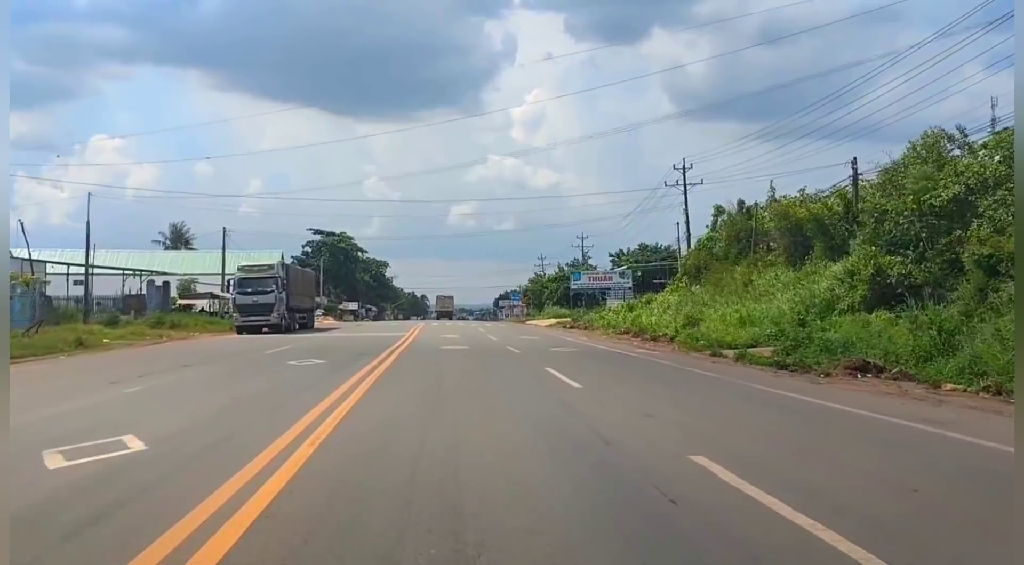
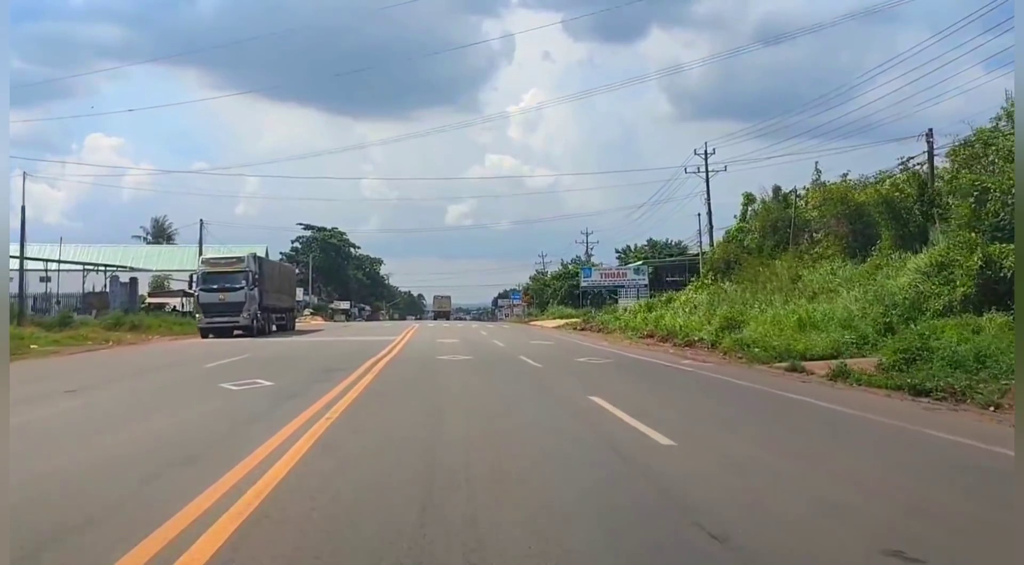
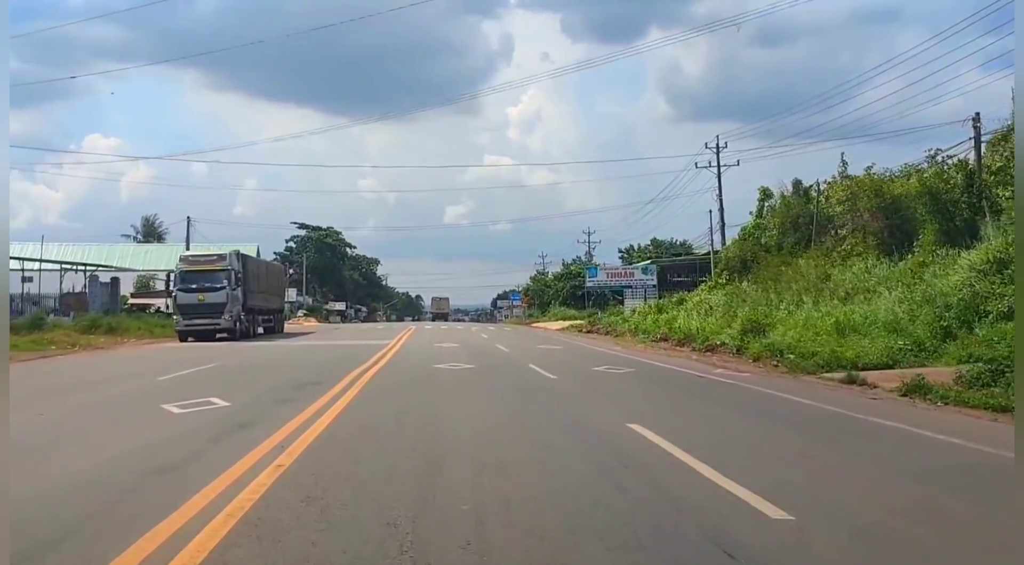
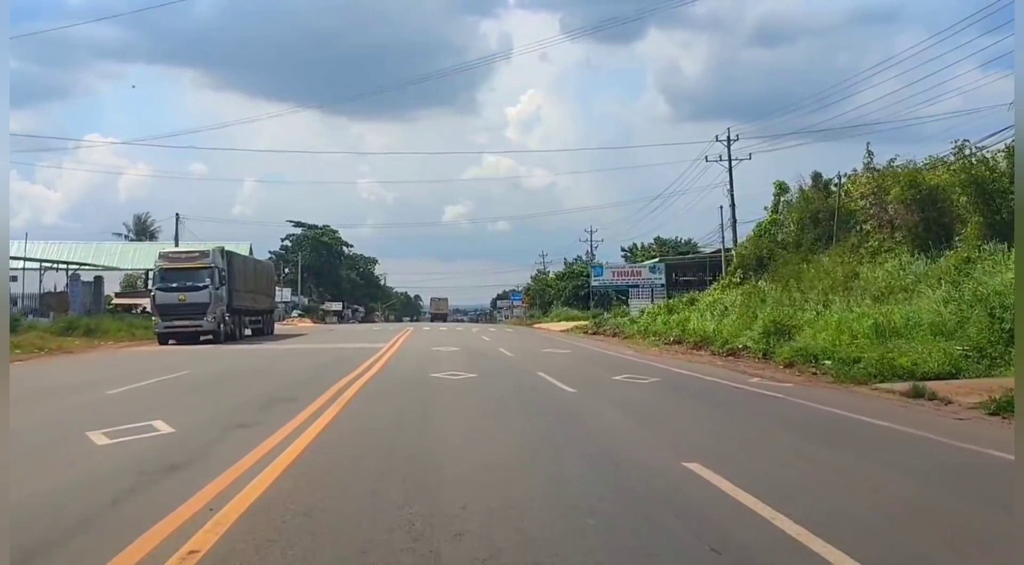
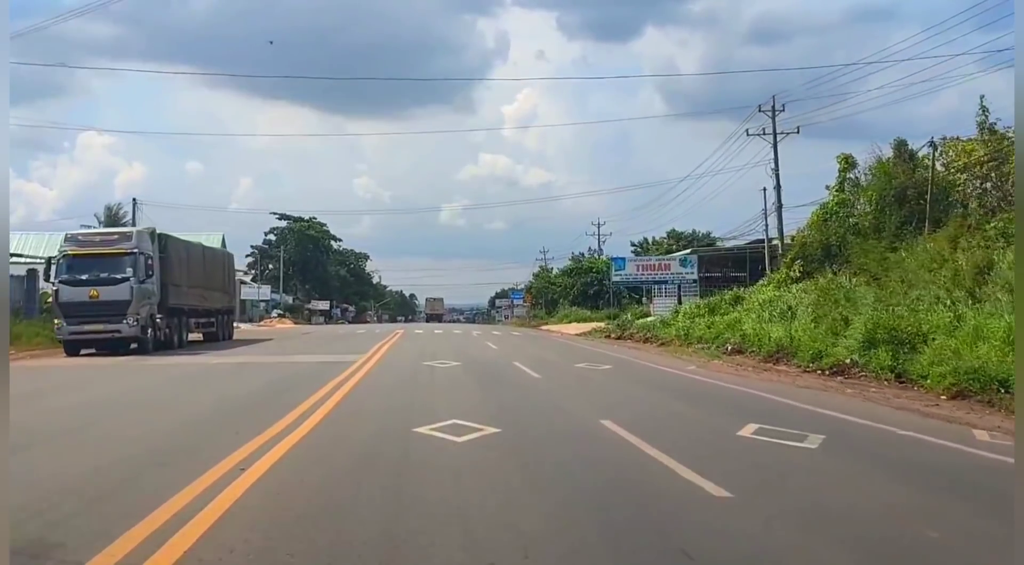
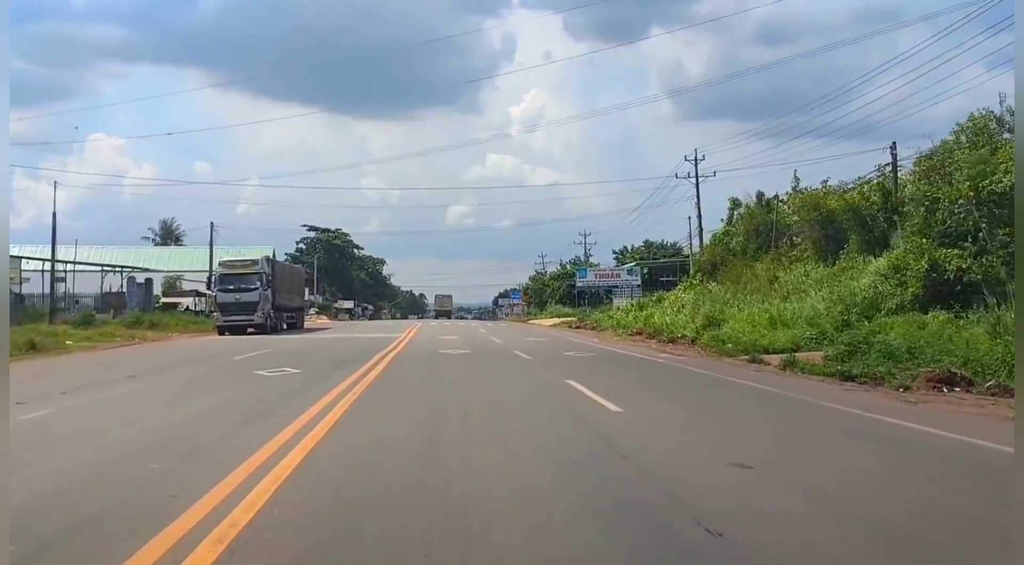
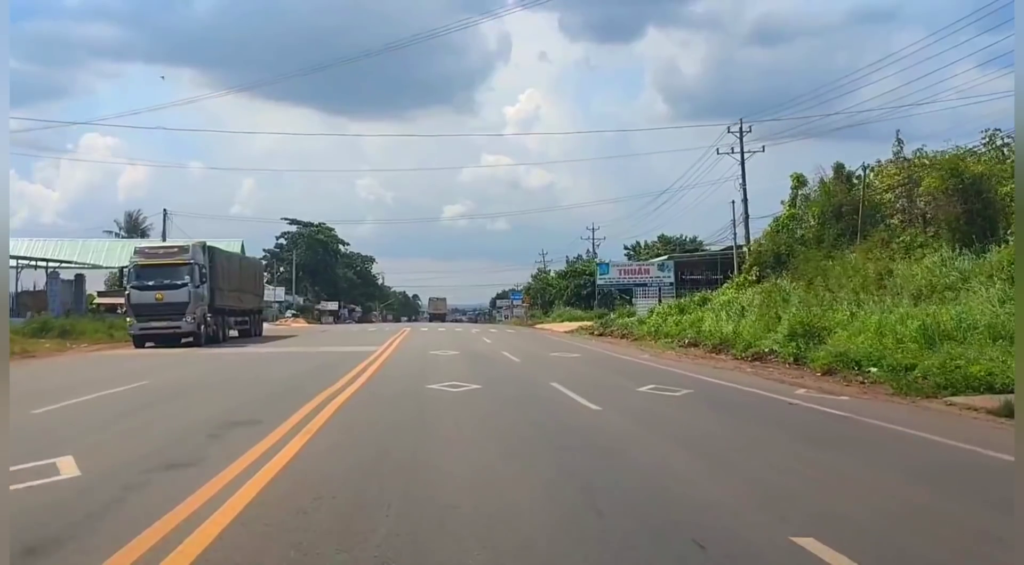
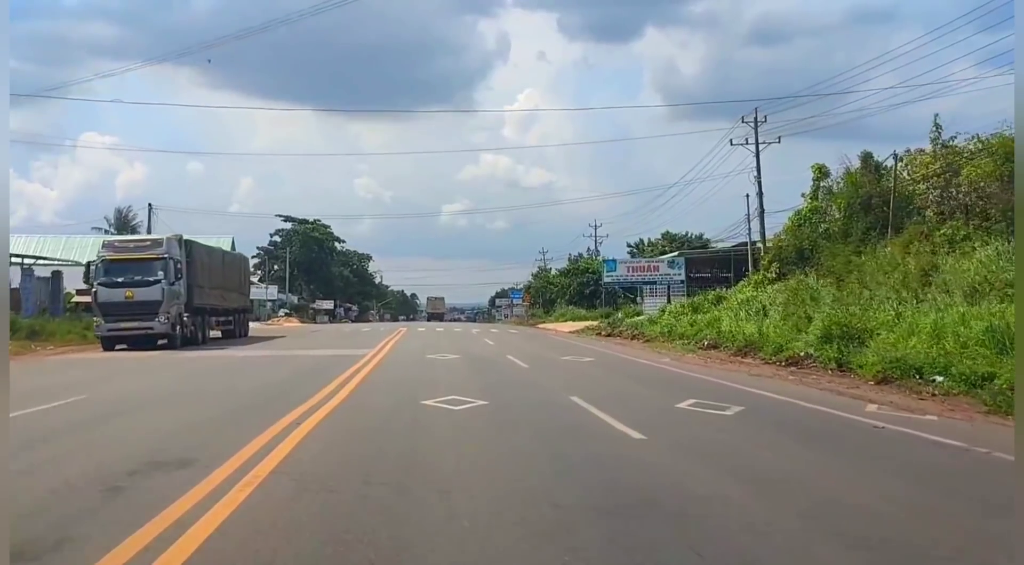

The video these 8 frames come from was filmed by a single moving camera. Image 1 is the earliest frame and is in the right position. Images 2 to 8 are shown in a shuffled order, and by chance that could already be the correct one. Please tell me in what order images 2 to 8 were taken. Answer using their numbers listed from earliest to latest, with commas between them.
6, 2, 3, 4, 7, 8, 5
